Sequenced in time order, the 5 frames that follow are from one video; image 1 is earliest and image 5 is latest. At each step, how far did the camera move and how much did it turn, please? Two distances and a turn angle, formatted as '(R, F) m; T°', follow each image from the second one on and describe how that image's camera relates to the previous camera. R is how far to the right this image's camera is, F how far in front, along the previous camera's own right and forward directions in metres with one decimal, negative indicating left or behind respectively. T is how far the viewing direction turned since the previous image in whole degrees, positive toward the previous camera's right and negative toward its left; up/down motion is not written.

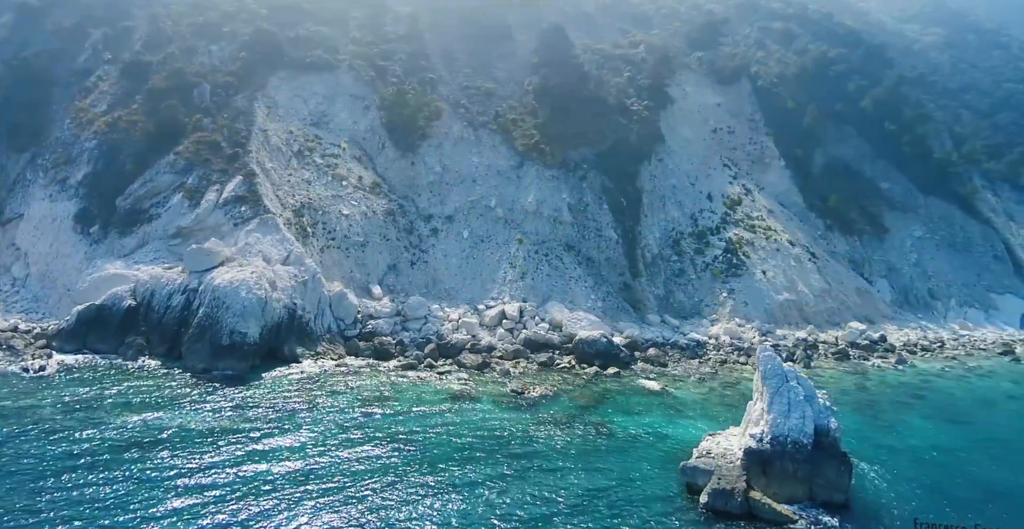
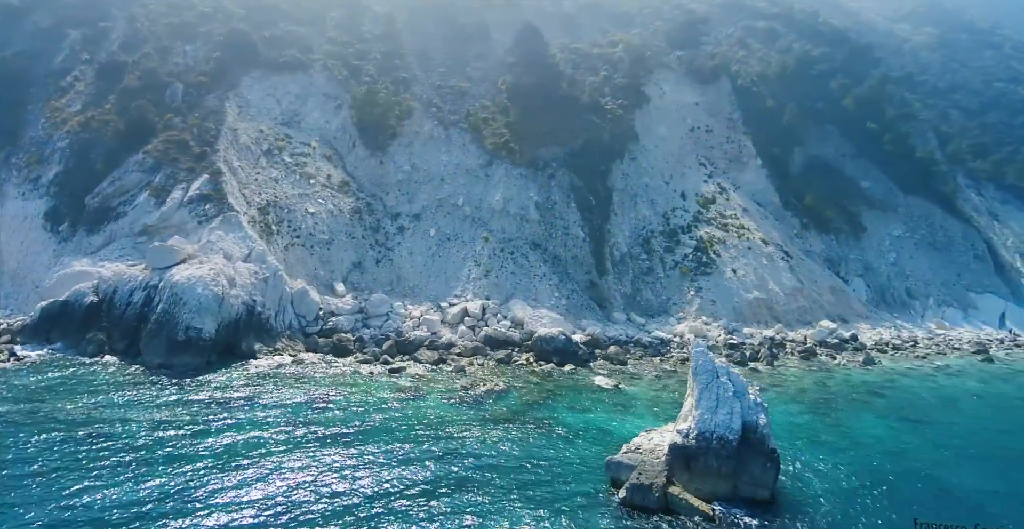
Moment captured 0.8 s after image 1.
(+2.6, -0.1) m; -1°
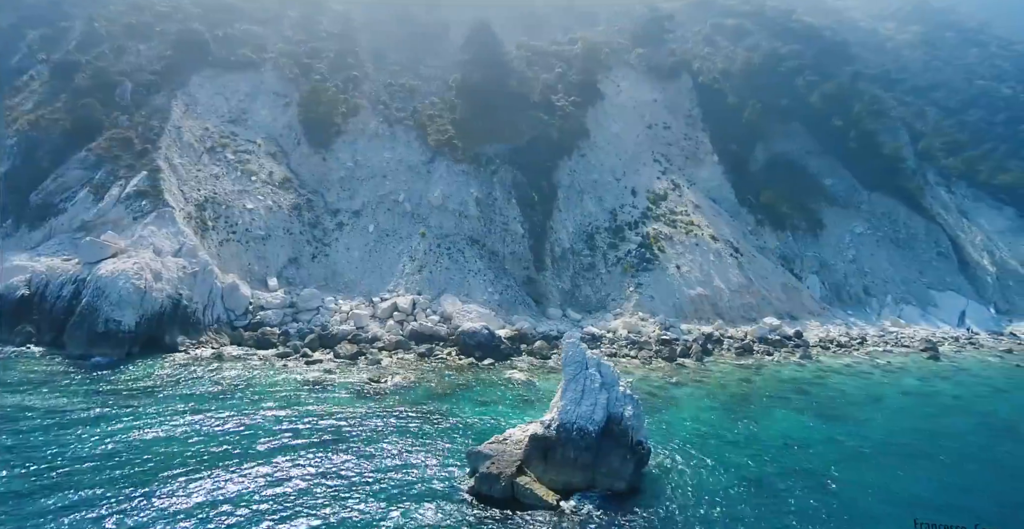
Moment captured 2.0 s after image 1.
(+4.9, -0.2) m; -1°
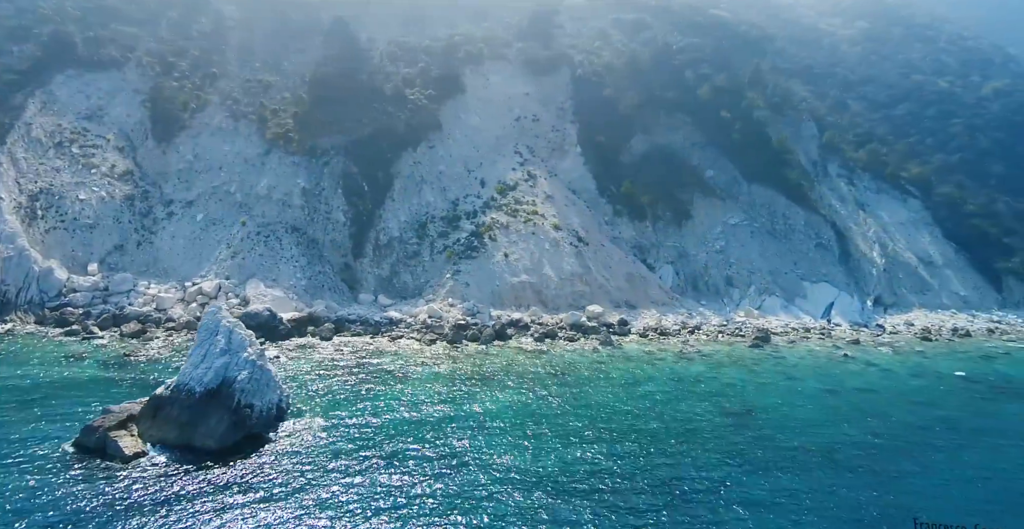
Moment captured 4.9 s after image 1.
(+14.6, -0.7) m; -3°
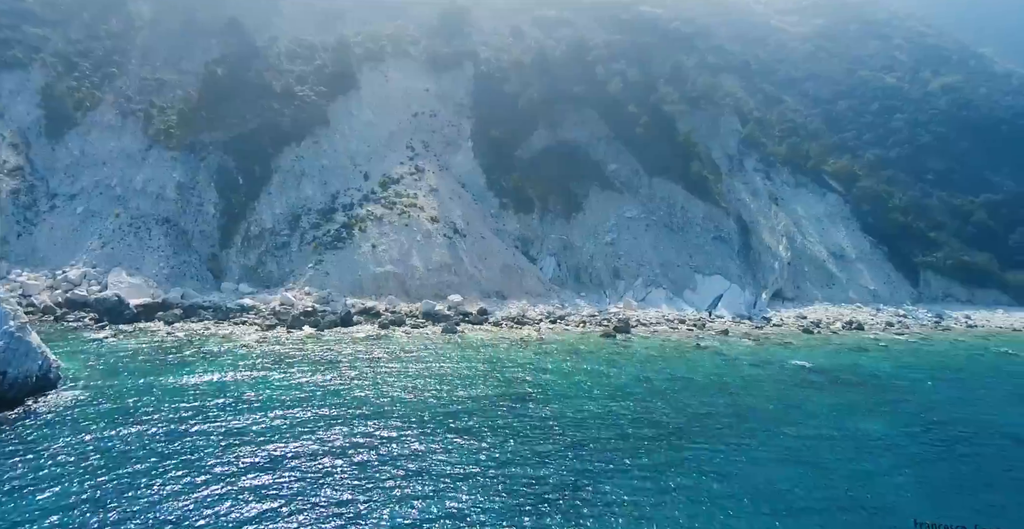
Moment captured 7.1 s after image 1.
(+11.7, -0.8) m; -3°
